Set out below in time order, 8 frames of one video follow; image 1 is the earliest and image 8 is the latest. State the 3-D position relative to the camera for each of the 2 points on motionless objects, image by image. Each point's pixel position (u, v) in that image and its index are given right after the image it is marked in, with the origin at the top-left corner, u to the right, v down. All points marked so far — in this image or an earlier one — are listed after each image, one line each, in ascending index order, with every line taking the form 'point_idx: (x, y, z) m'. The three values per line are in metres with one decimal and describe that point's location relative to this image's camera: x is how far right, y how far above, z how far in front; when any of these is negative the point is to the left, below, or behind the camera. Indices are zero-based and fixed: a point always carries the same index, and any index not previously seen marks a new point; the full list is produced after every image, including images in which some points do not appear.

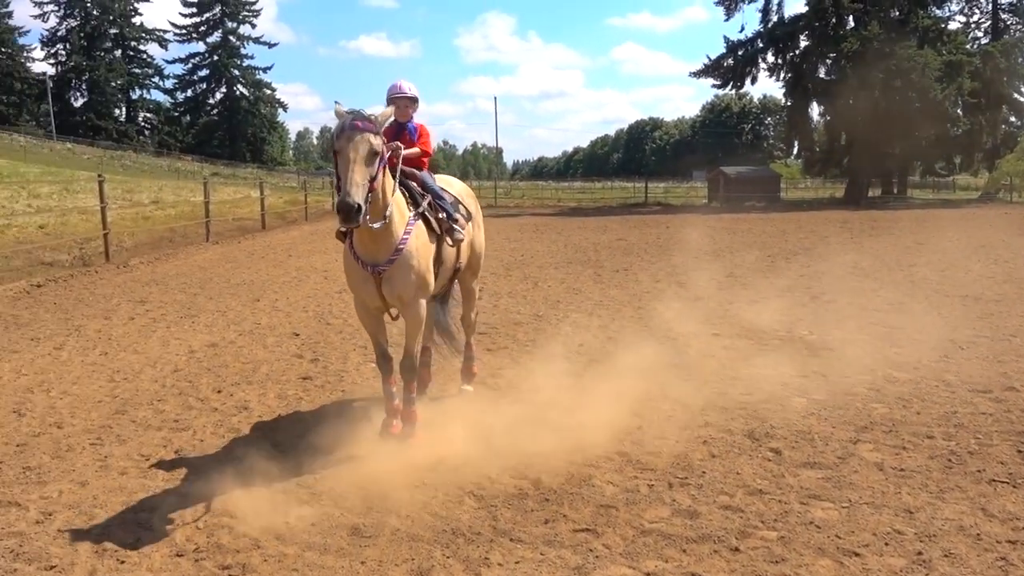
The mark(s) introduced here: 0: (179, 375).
0: (-2.4, -0.6, +6.7) m
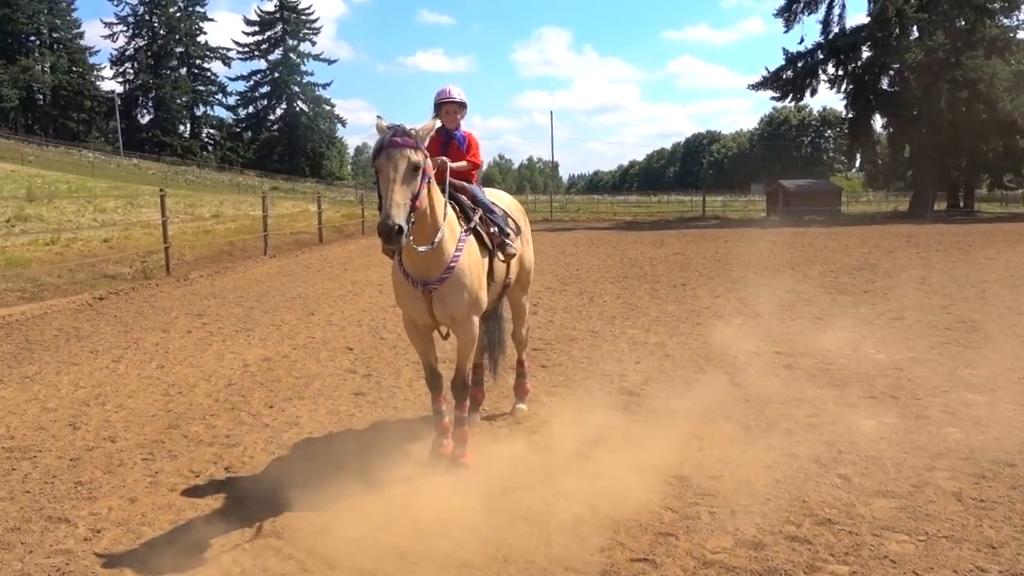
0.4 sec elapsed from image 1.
0: (-2.0, -0.7, +6.7) m
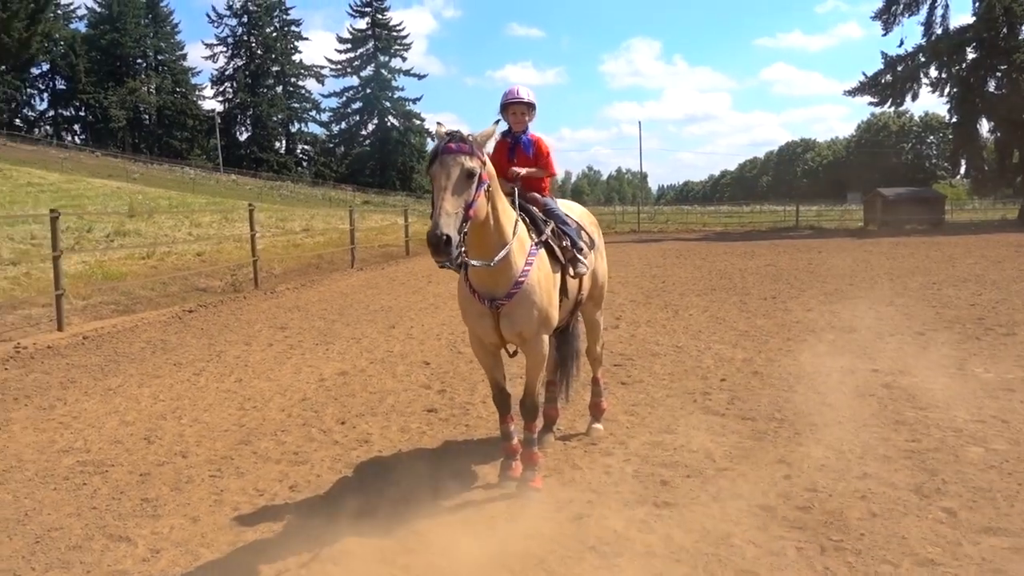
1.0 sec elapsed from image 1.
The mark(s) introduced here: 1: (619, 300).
0: (-1.5, -0.8, +6.7) m
1: (+1.5, -0.2, +13.0) m
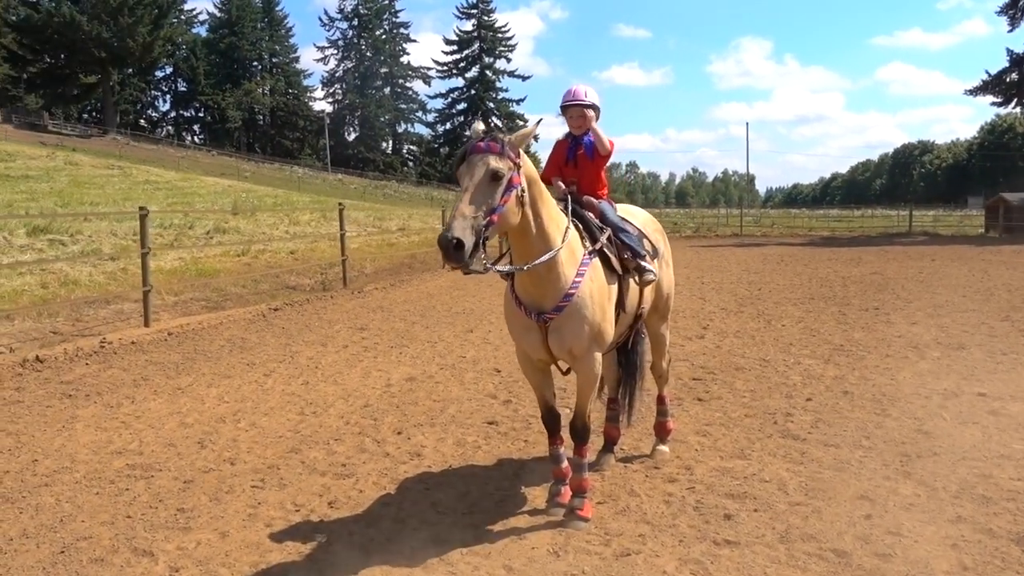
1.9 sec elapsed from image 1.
0: (-1.0, -0.8, +6.5) m
1: (+2.6, -0.3, +12.5) m
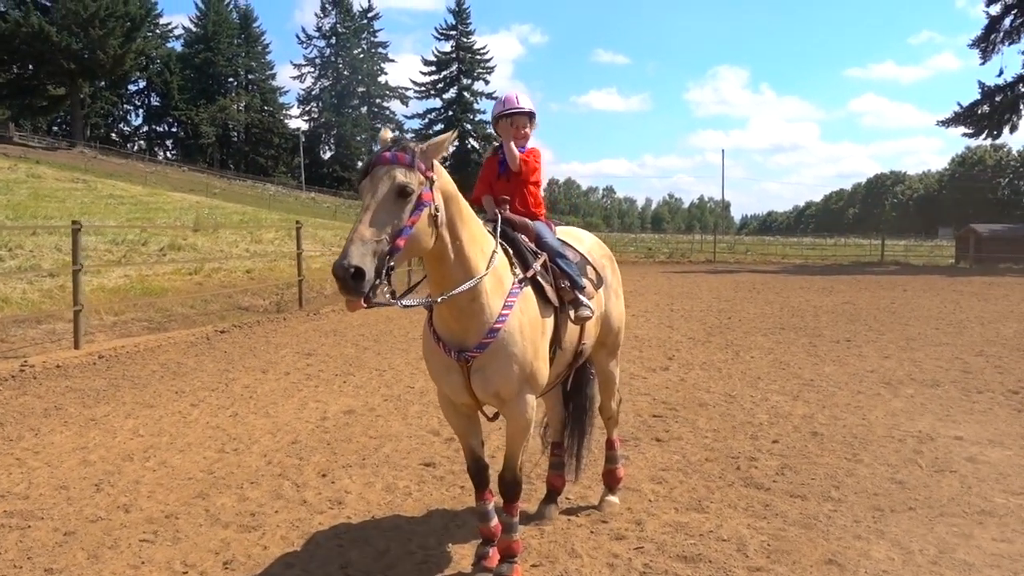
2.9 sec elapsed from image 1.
0: (-1.4, -1.0, +5.9) m
1: (+2.1, -0.6, +12.0) m
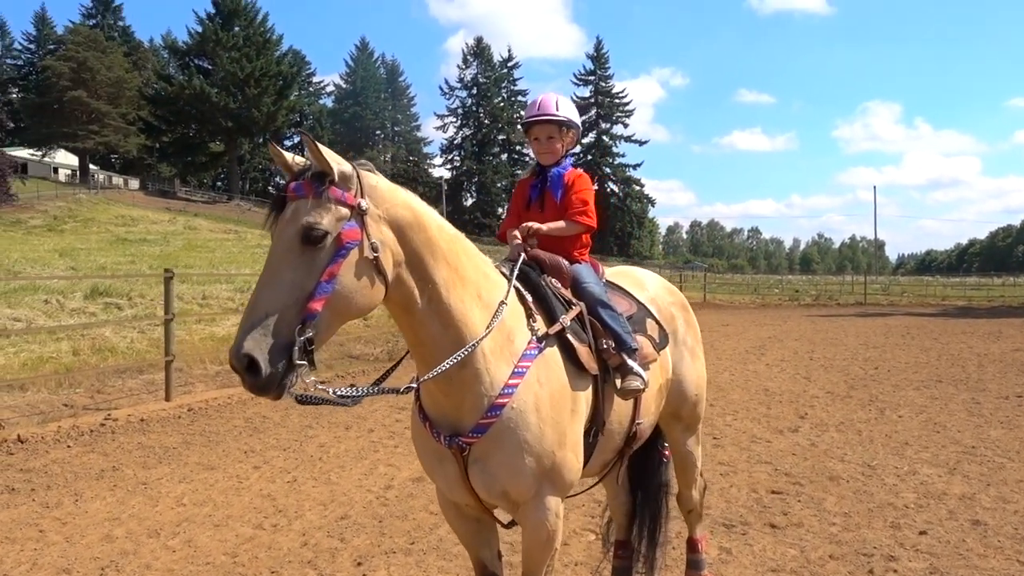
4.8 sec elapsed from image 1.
0: (-1.0, -1.3, +5.1) m
1: (+3.4, -1.2, +10.7) m
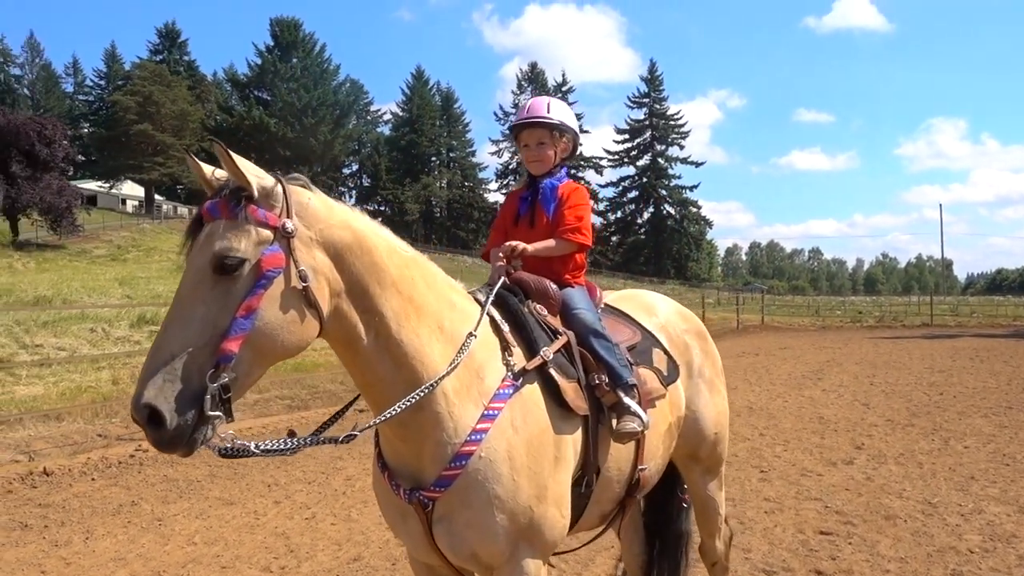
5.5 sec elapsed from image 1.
0: (-0.8, -1.5, +4.8) m
1: (+3.9, -1.4, +10.1) m
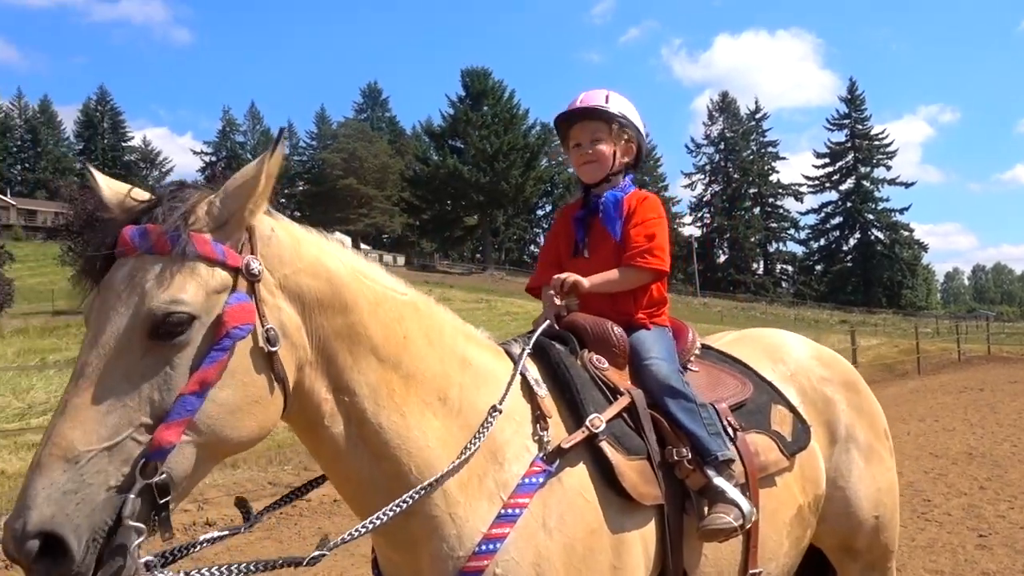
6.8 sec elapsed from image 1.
0: (-0.2, -1.7, +4.3) m
1: (+5.6, -1.6, +8.5) m
